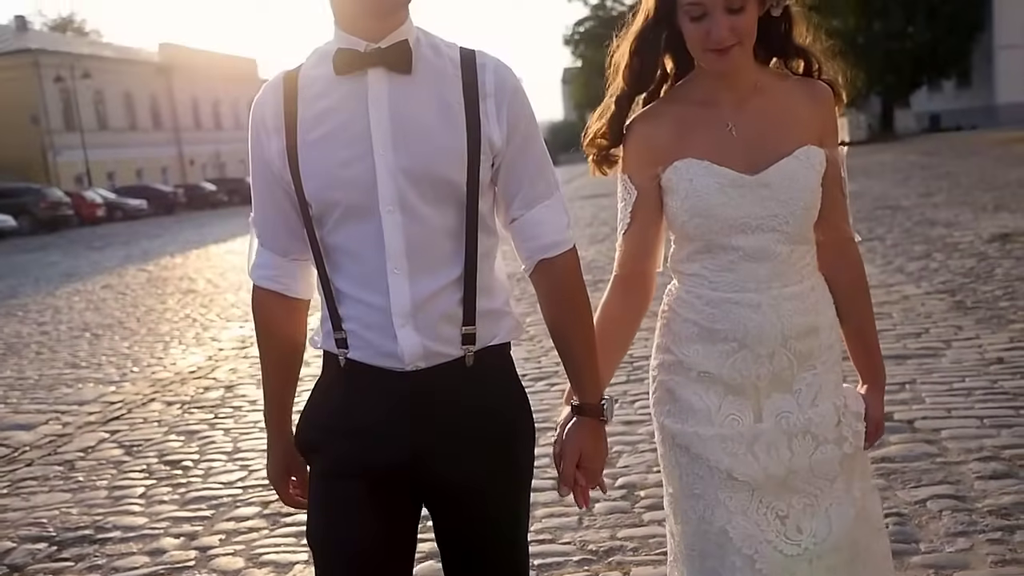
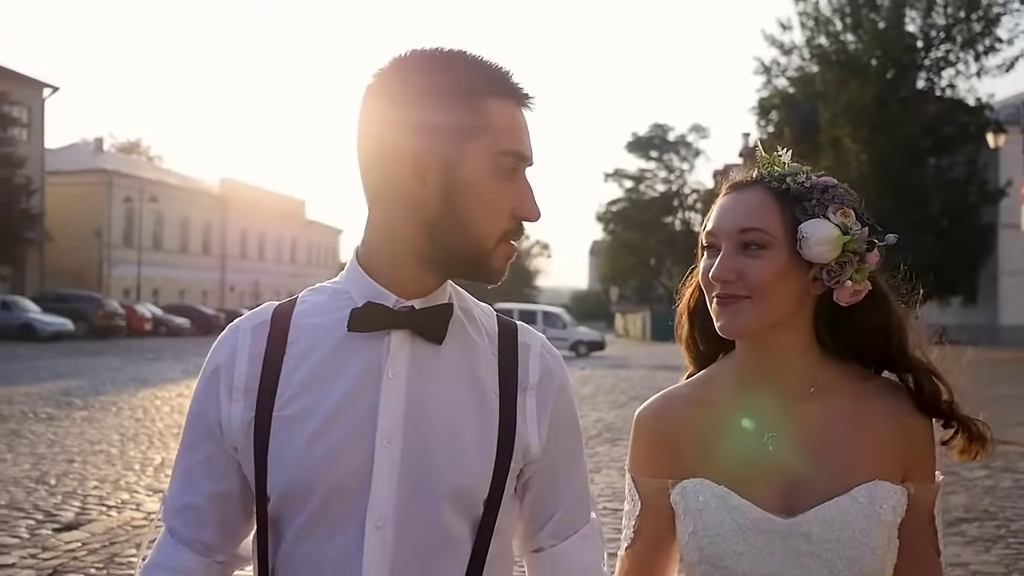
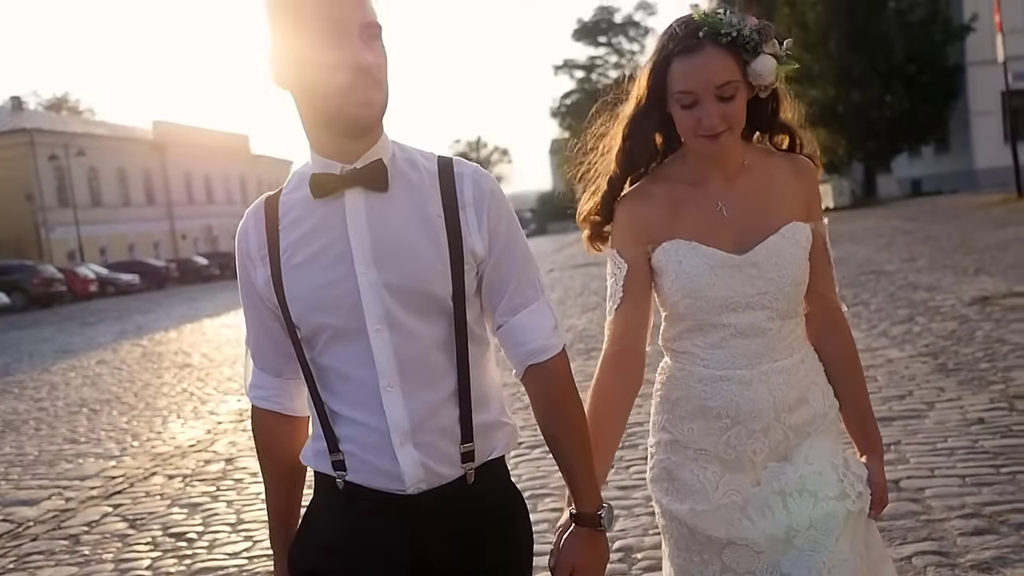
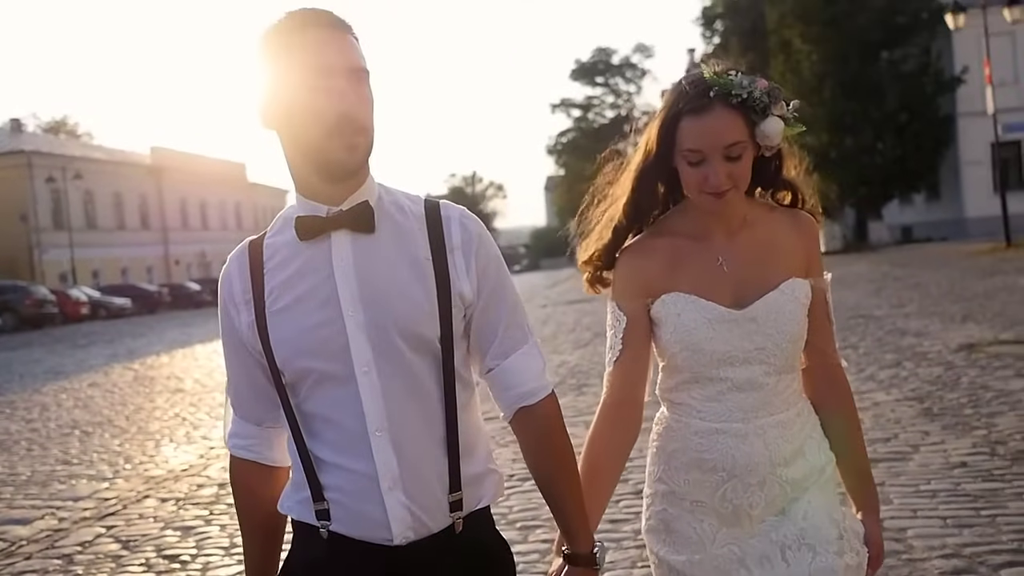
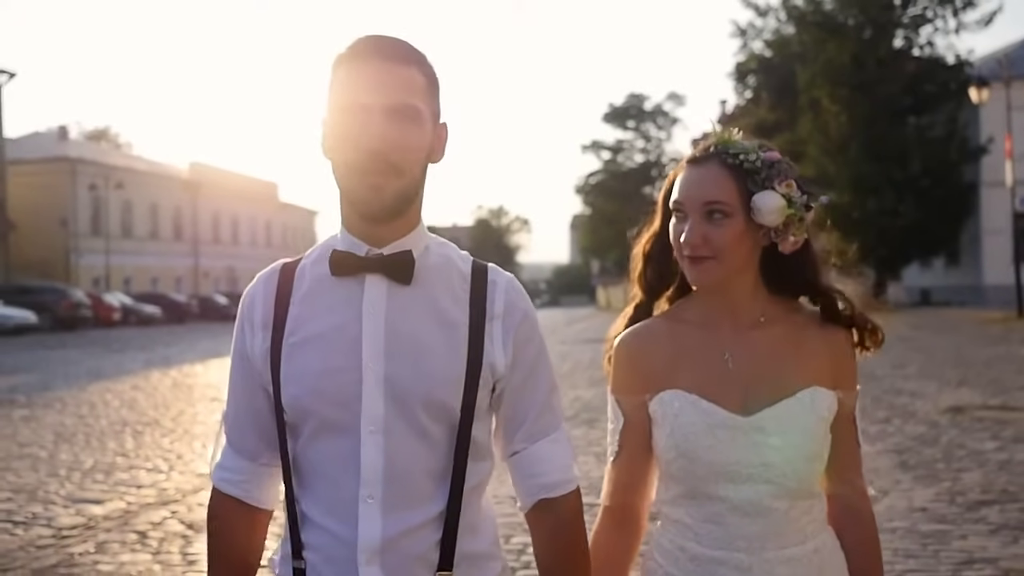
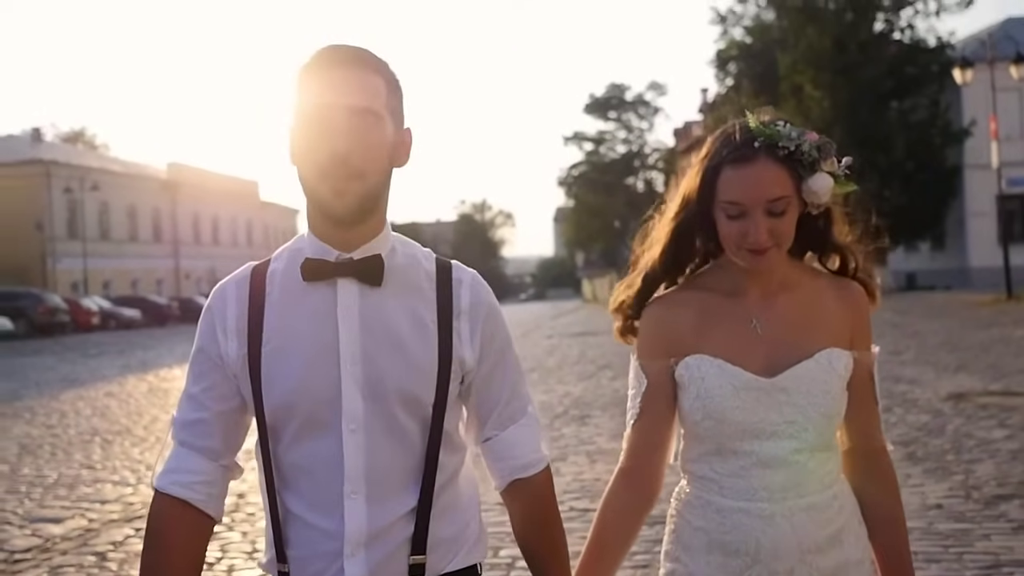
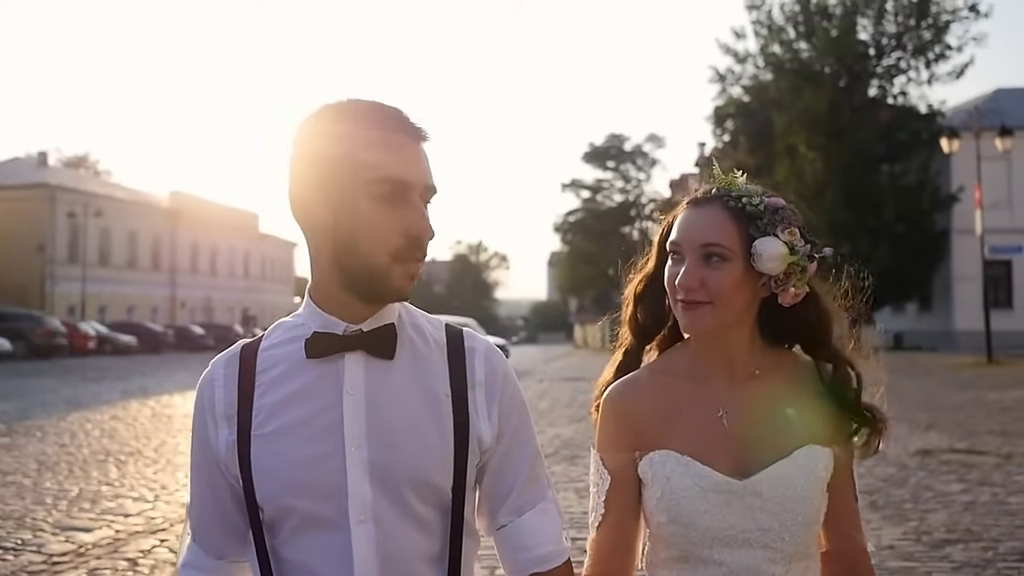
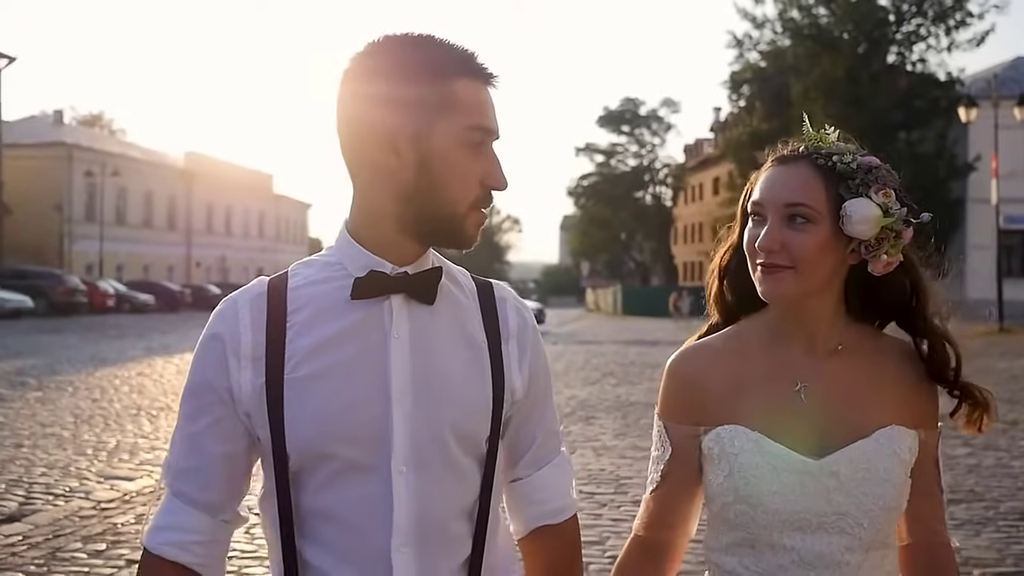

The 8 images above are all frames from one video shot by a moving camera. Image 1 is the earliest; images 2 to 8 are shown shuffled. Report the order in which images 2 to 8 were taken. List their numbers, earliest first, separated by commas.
3, 4, 6, 5, 7, 8, 2
